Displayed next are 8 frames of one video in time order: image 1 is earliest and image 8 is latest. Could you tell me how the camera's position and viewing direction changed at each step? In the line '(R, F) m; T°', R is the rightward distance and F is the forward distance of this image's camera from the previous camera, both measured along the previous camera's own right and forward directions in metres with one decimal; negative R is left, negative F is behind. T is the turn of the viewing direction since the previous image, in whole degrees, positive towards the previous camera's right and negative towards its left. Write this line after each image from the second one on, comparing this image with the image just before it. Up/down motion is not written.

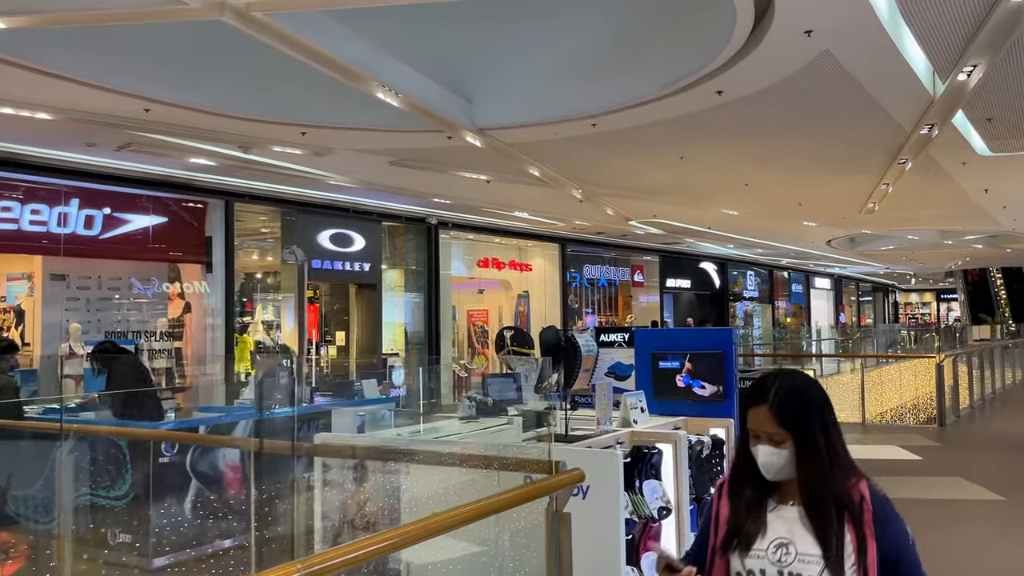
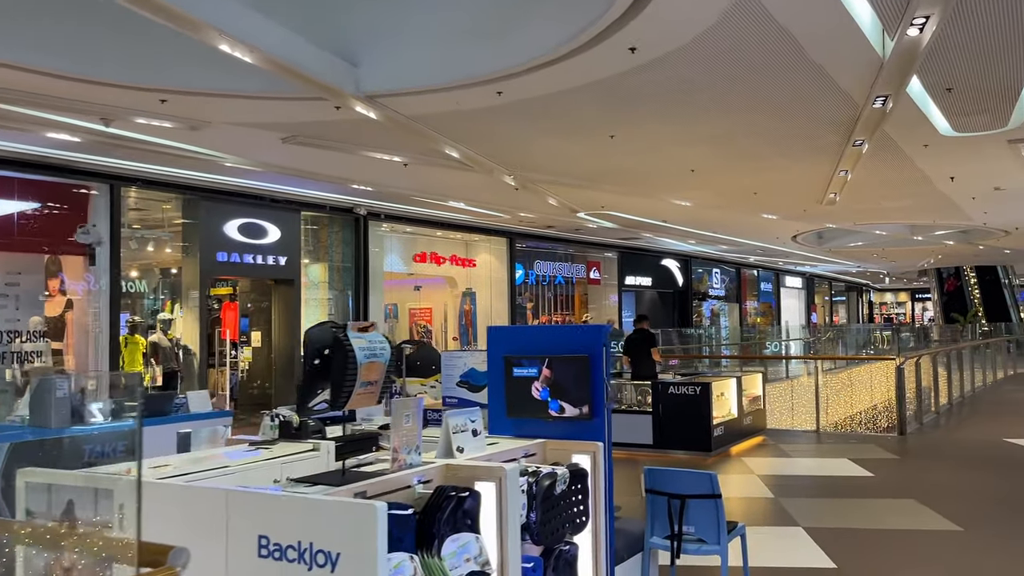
(+0.7, +1.0) m; +1°
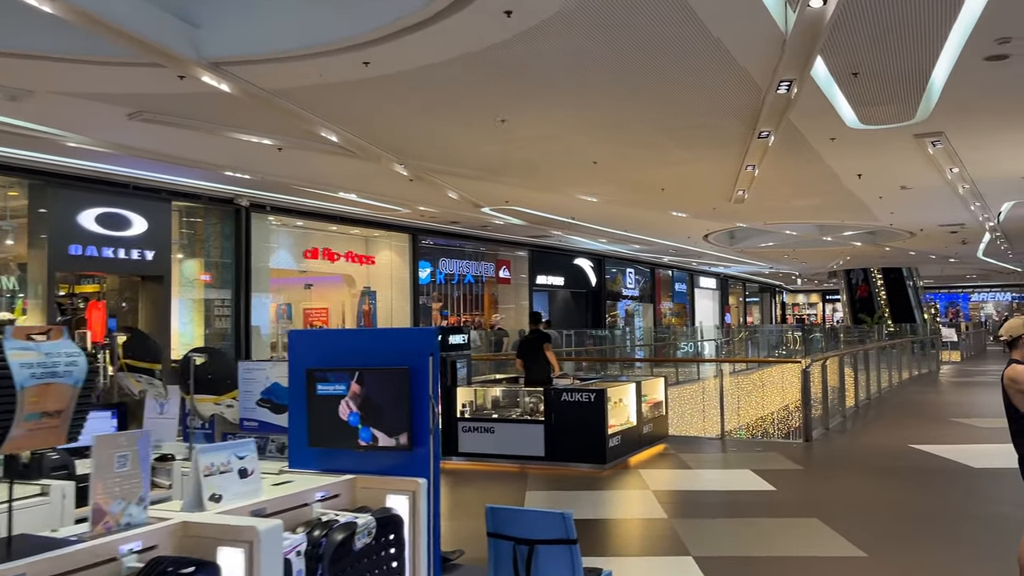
(+0.4, +0.7) m; +5°
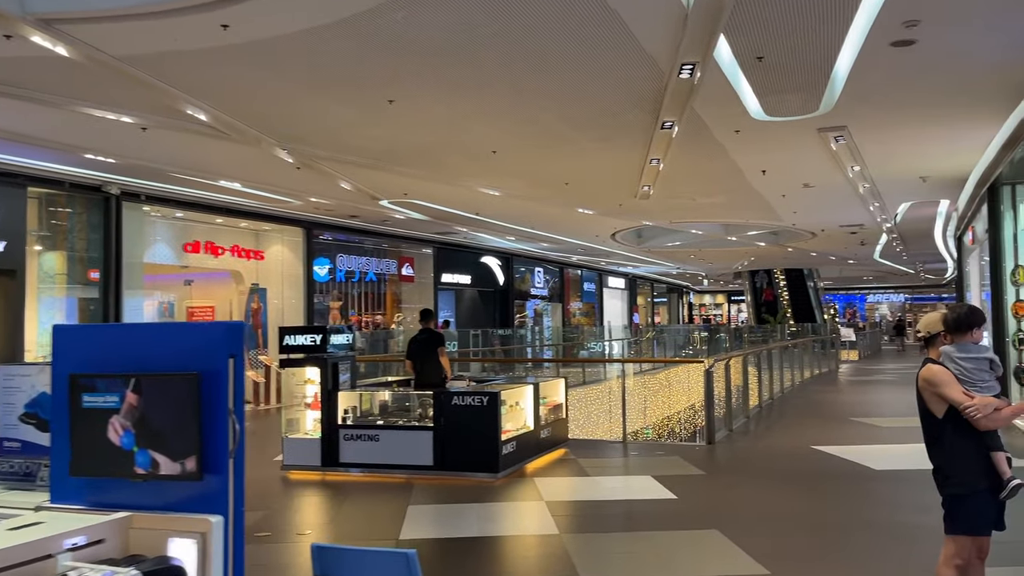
(+0.2, +0.5) m; +6°
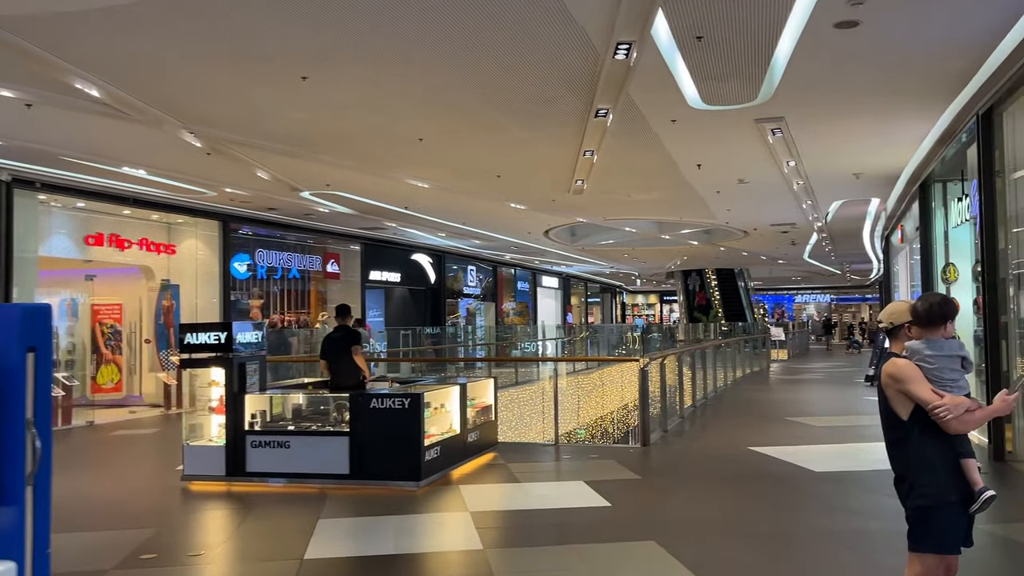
(+0.1, +0.4) m; +4°
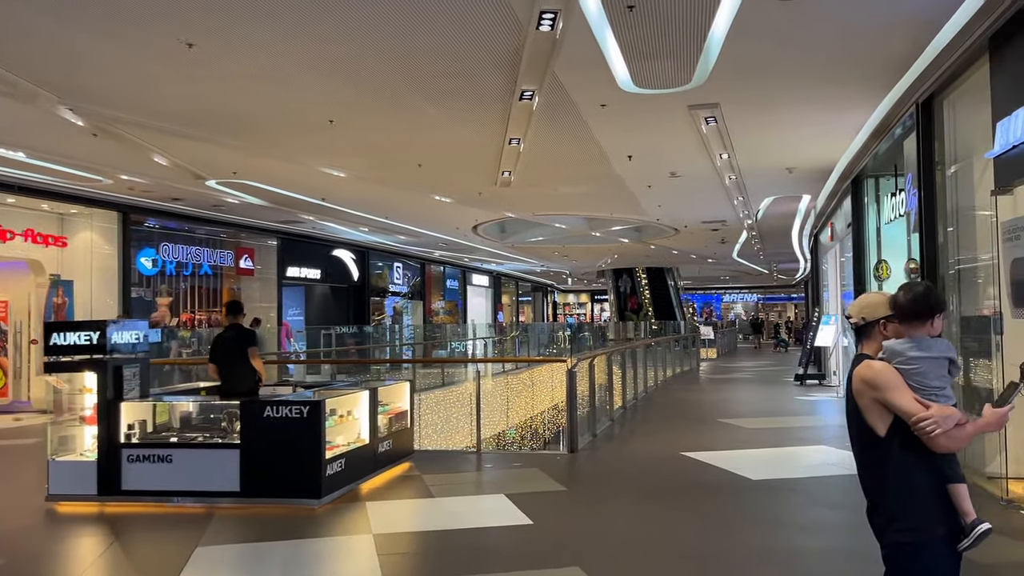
(+0.1, +0.6) m; +5°
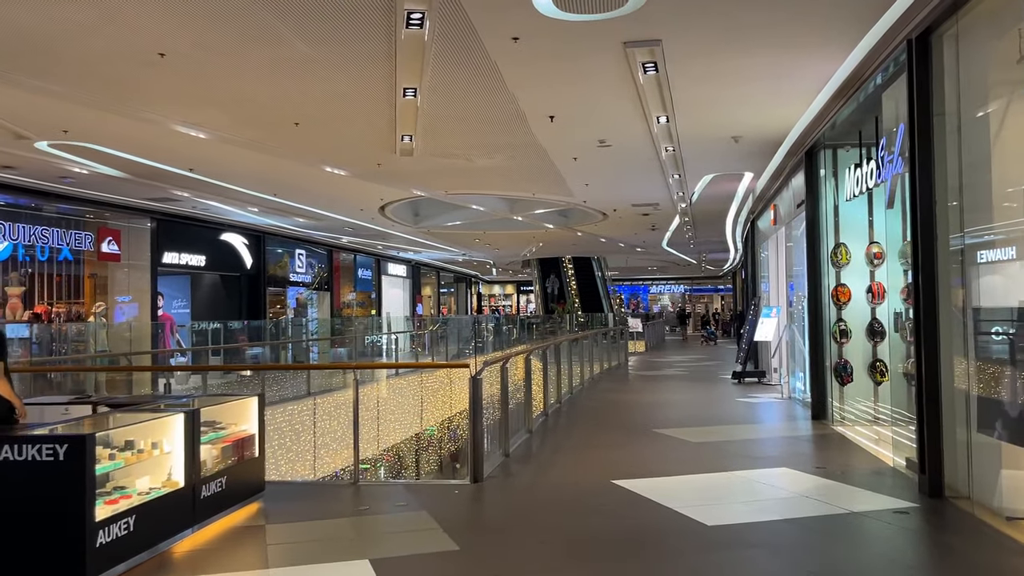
(+0.3, +1.6) m; +5°
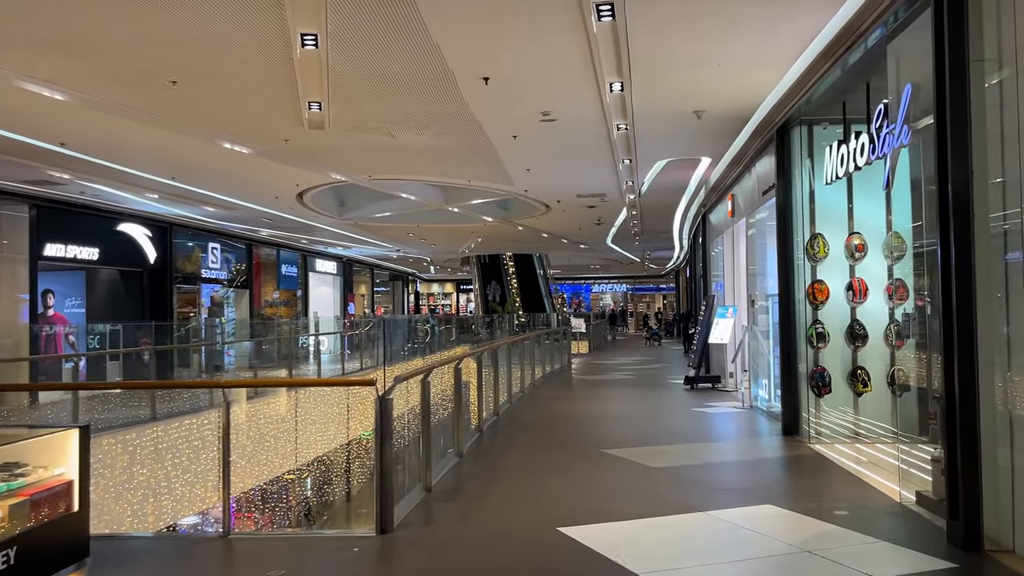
(+0.1, +1.2) m; +4°
